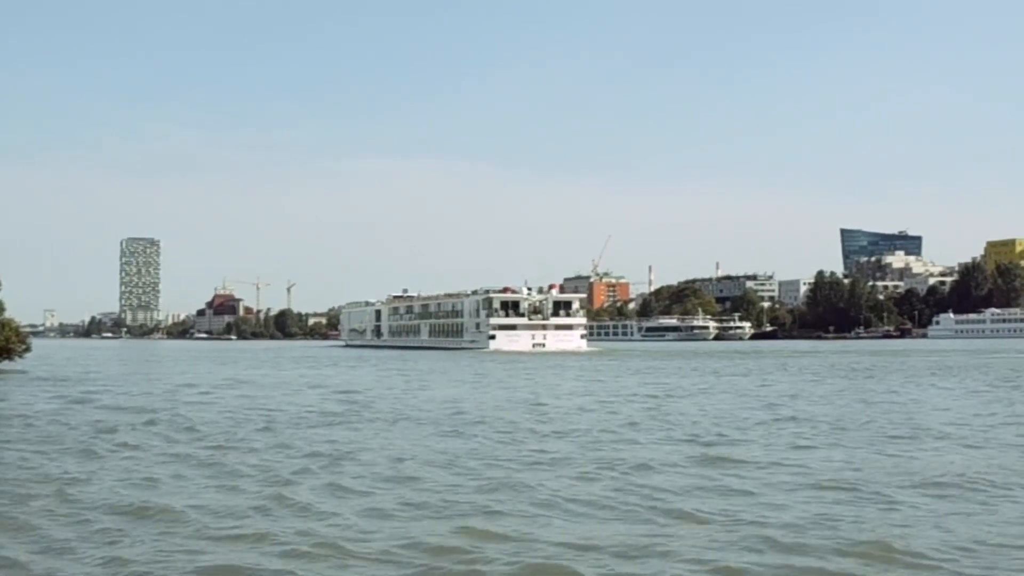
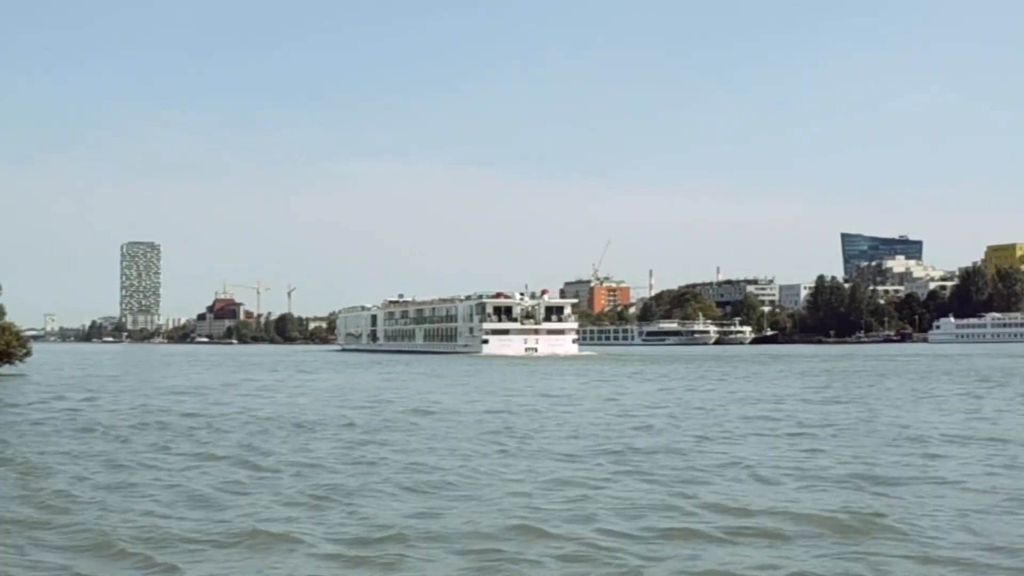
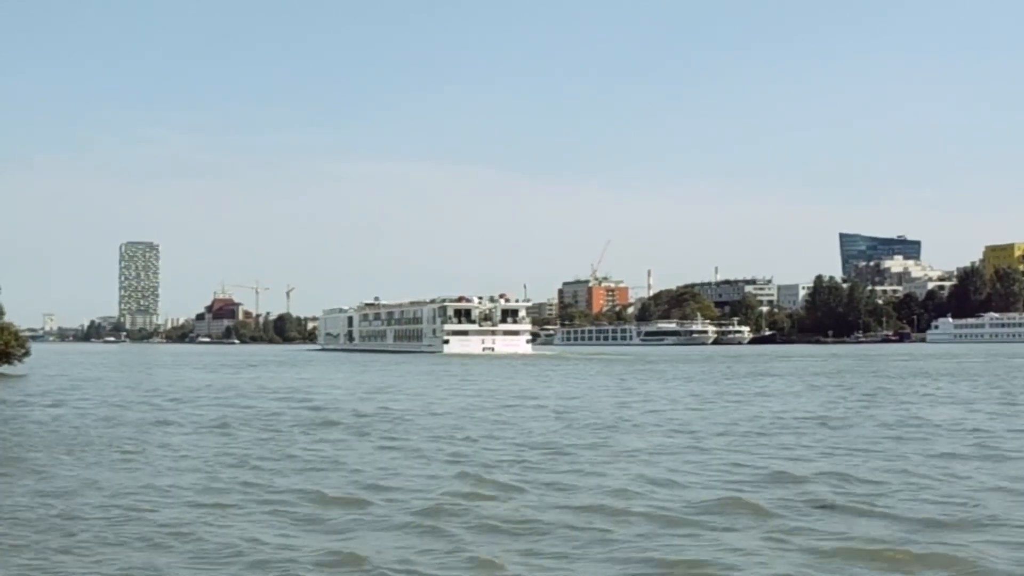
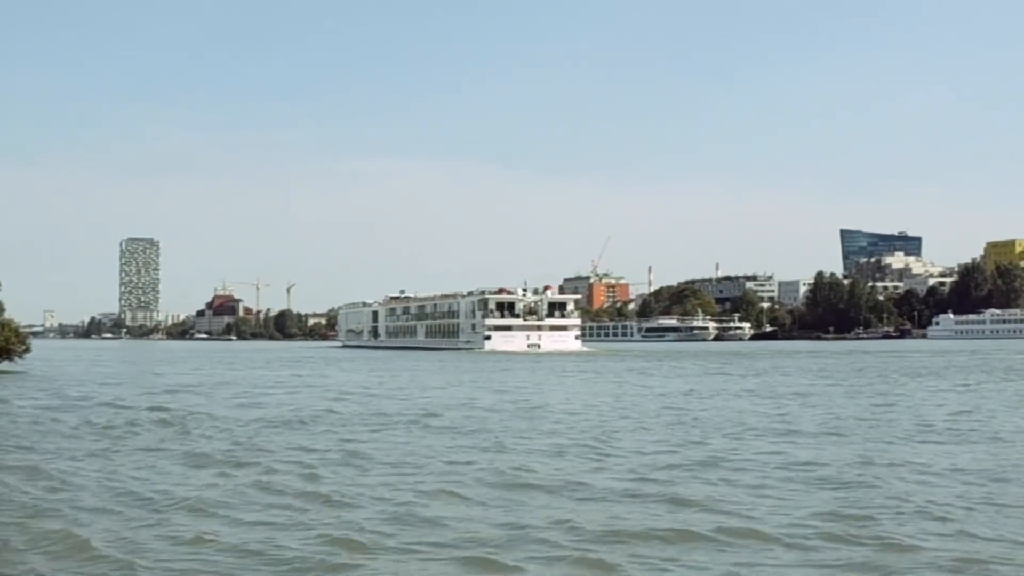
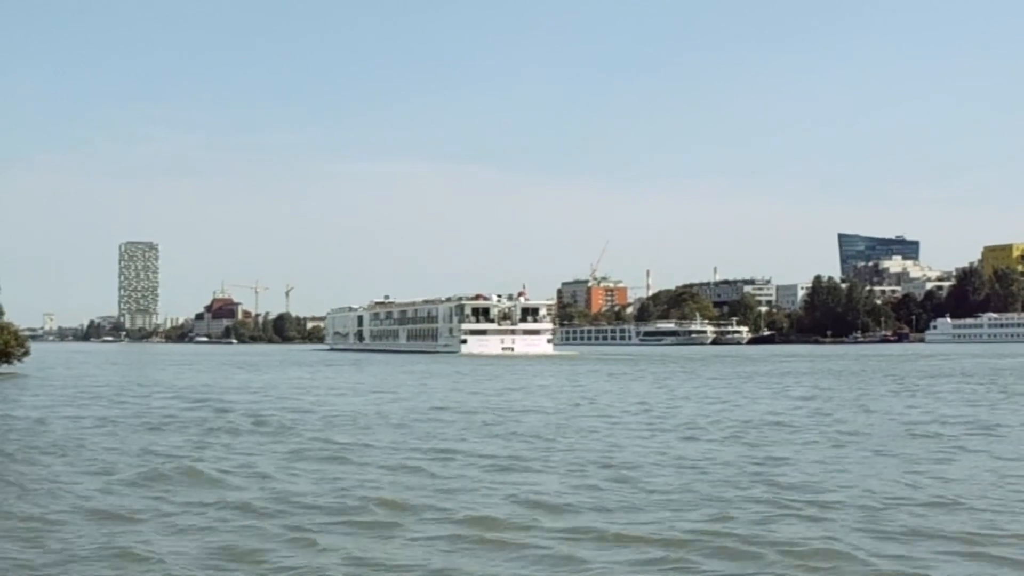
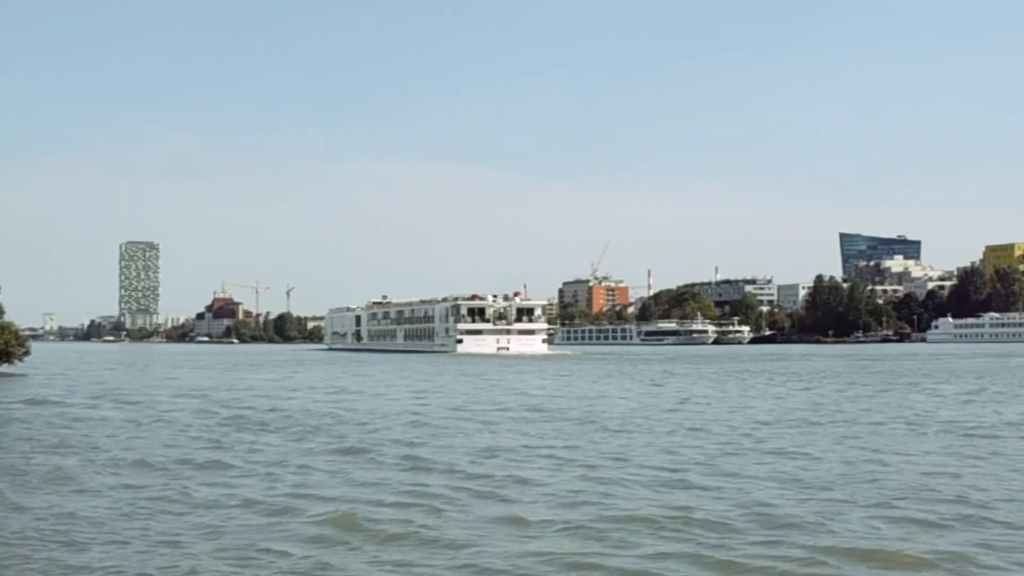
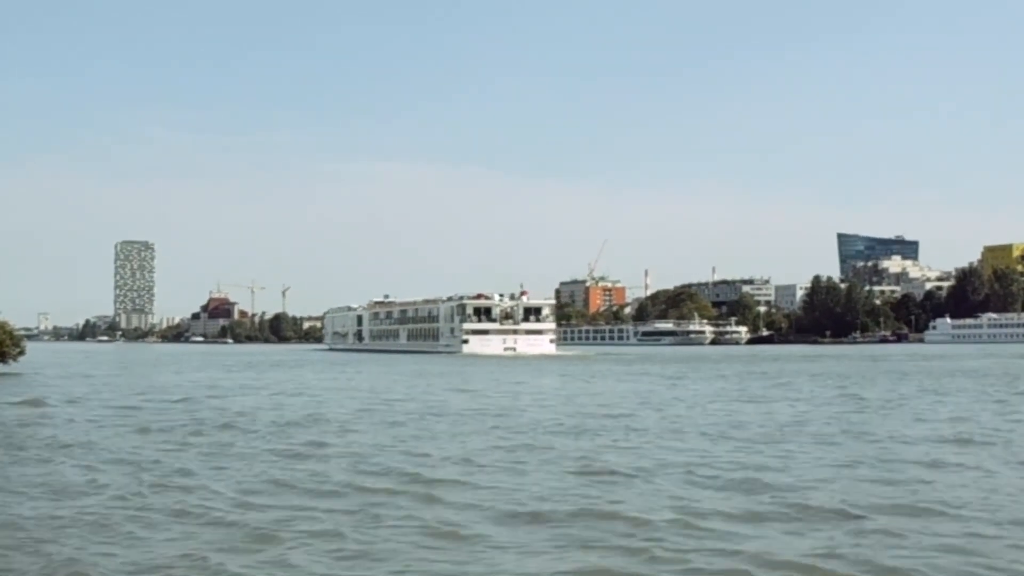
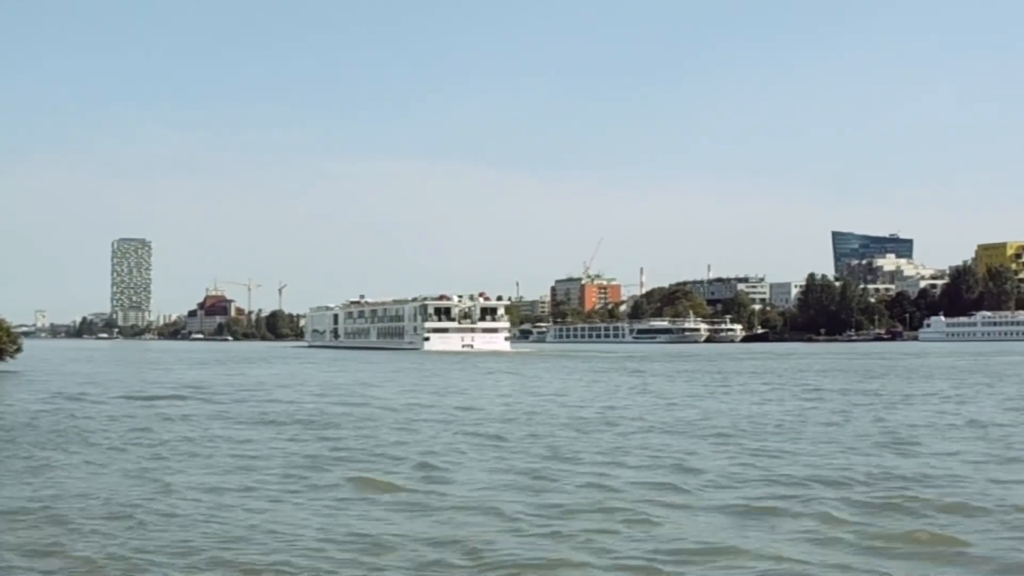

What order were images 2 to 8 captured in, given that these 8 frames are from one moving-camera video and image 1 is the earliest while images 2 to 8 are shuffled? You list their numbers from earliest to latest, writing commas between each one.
4, 2, 7, 5, 6, 3, 8
